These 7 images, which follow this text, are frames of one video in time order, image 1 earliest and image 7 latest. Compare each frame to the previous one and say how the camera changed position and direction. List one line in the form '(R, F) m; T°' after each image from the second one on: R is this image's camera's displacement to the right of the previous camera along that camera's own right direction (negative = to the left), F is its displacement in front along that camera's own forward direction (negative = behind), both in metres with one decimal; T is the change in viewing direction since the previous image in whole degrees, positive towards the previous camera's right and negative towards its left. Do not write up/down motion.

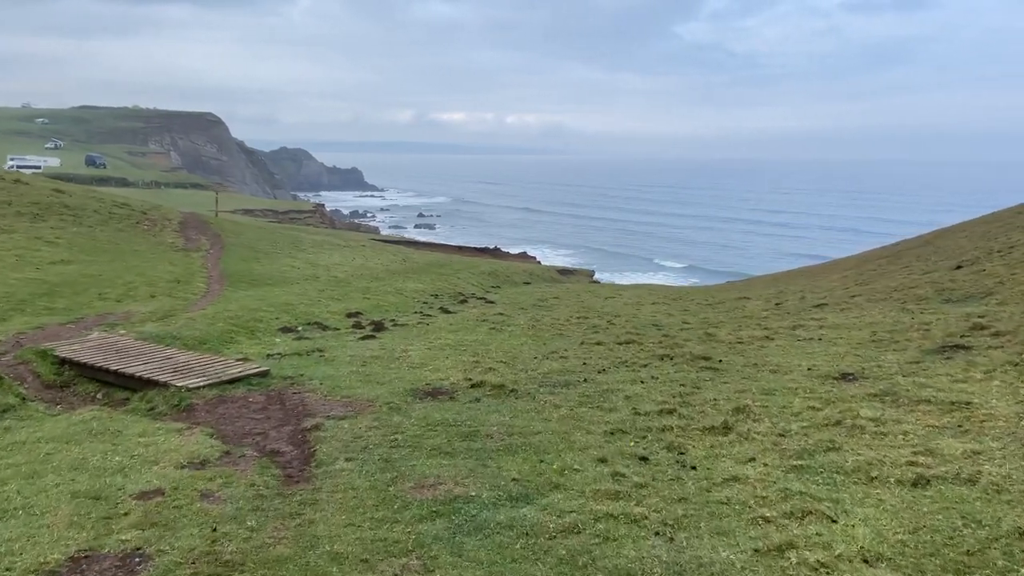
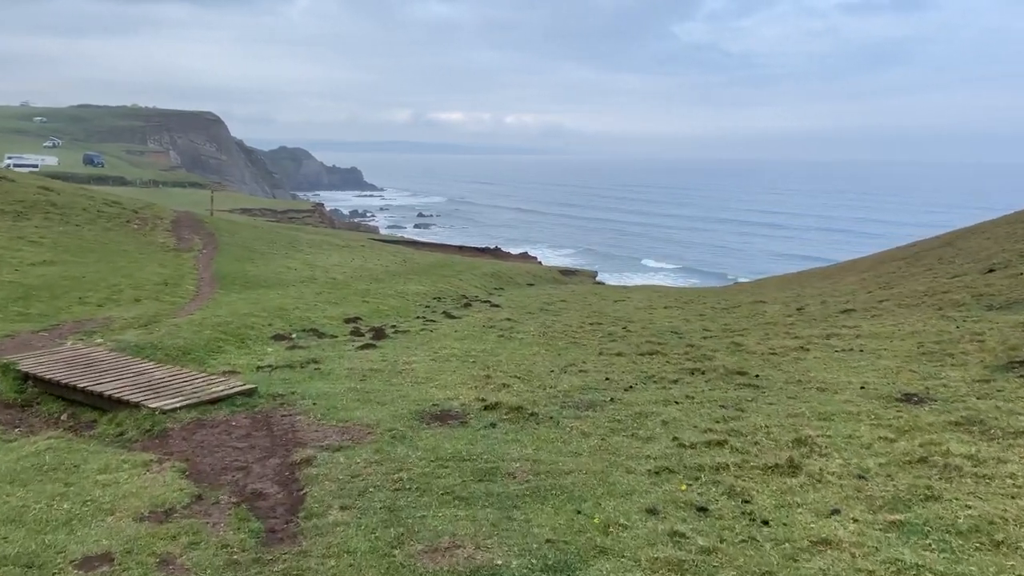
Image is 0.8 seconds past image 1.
(-0.3, +1.9) m; 0°
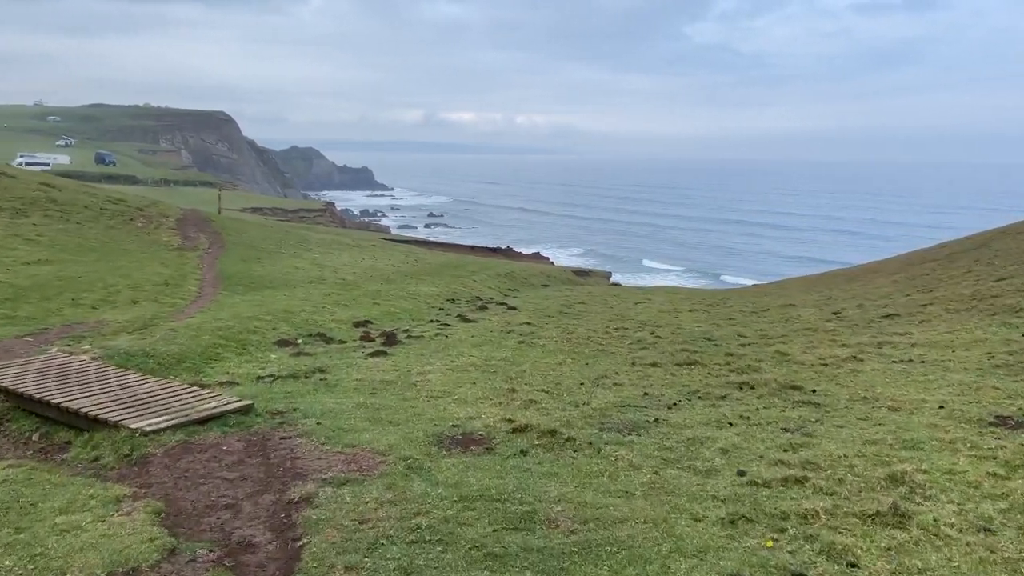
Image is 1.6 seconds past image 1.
(-0.3, +1.9) m; -1°
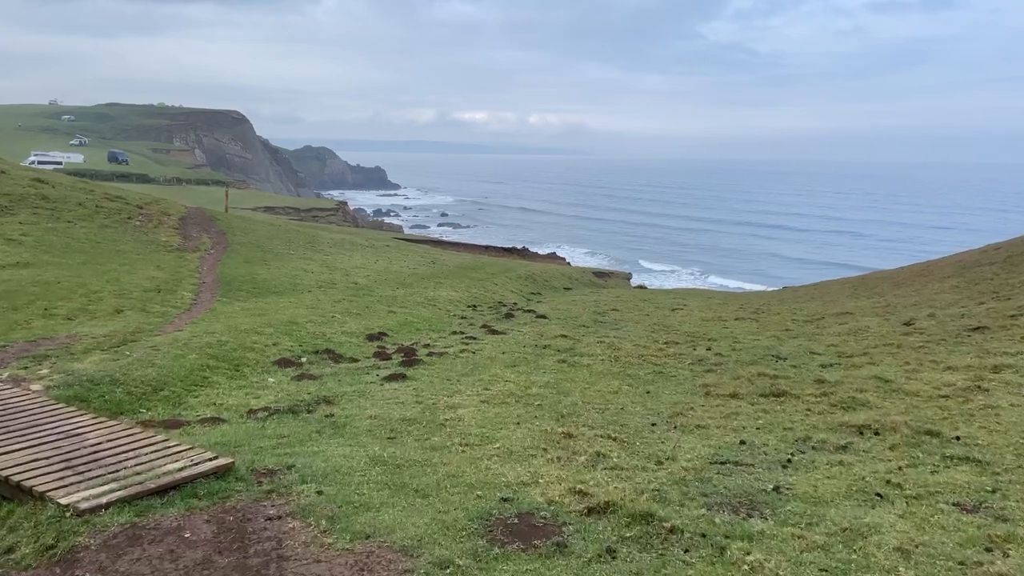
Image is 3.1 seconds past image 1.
(-0.7, +3.5) m; -1°
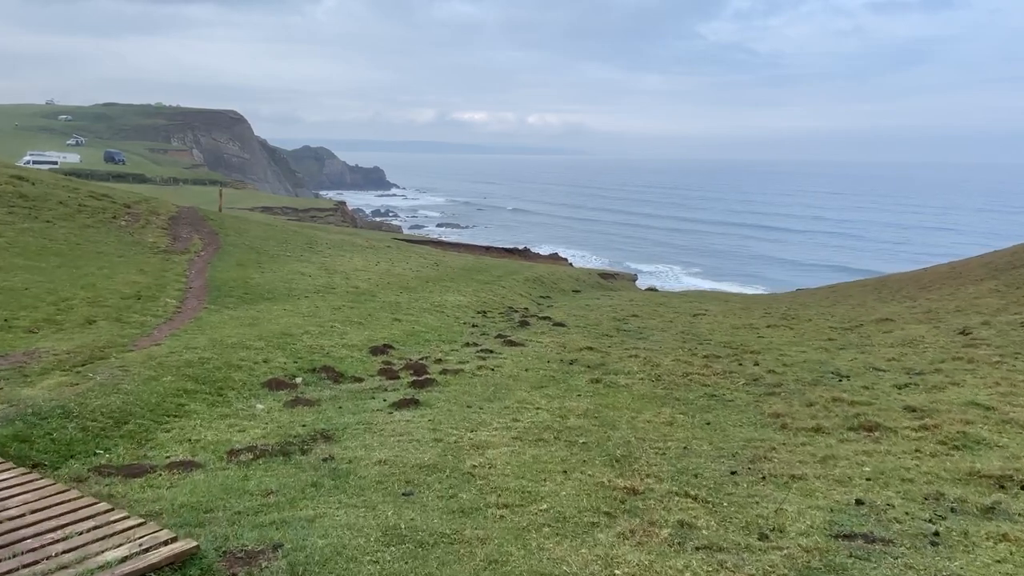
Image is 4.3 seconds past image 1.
(-0.6, +2.8) m; 0°
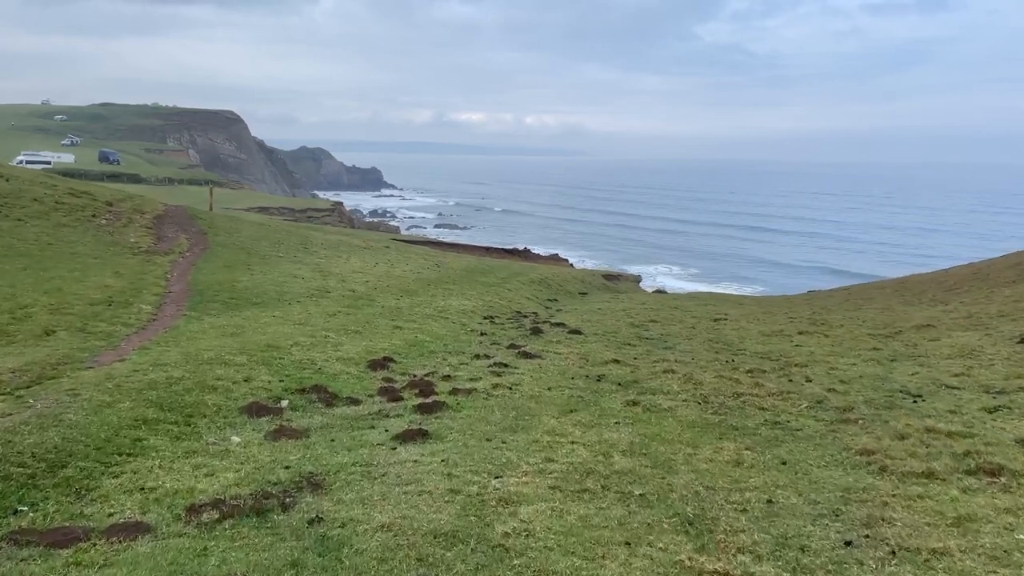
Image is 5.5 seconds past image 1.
(-0.5, +2.7) m; 0°
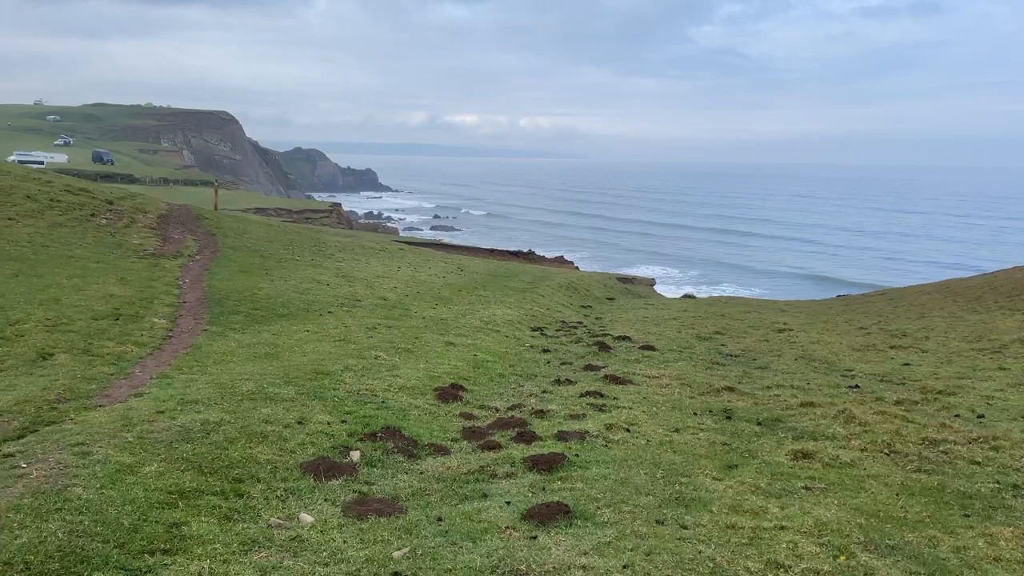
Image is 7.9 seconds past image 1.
(-2.0, +3.5) m; 0°
